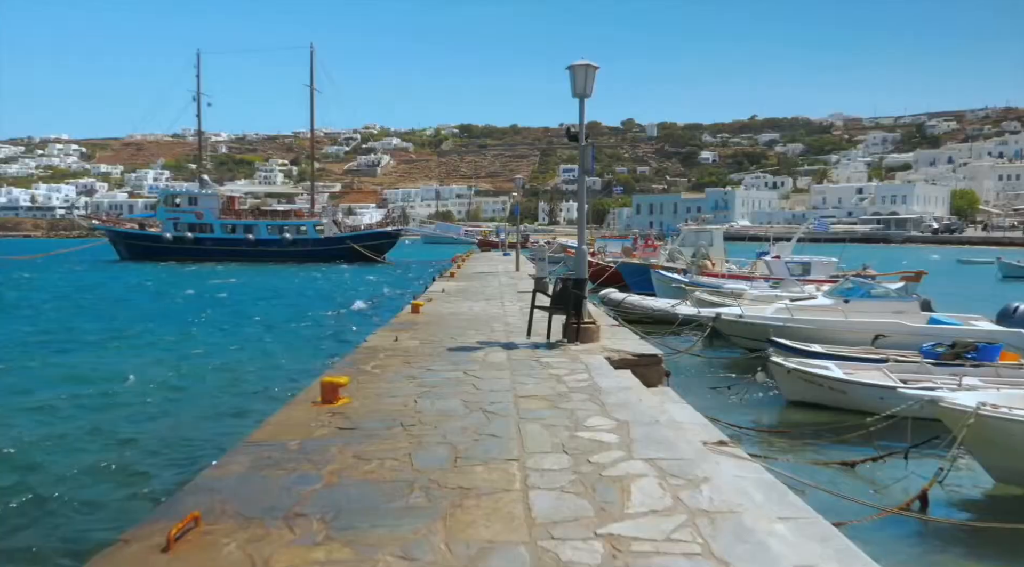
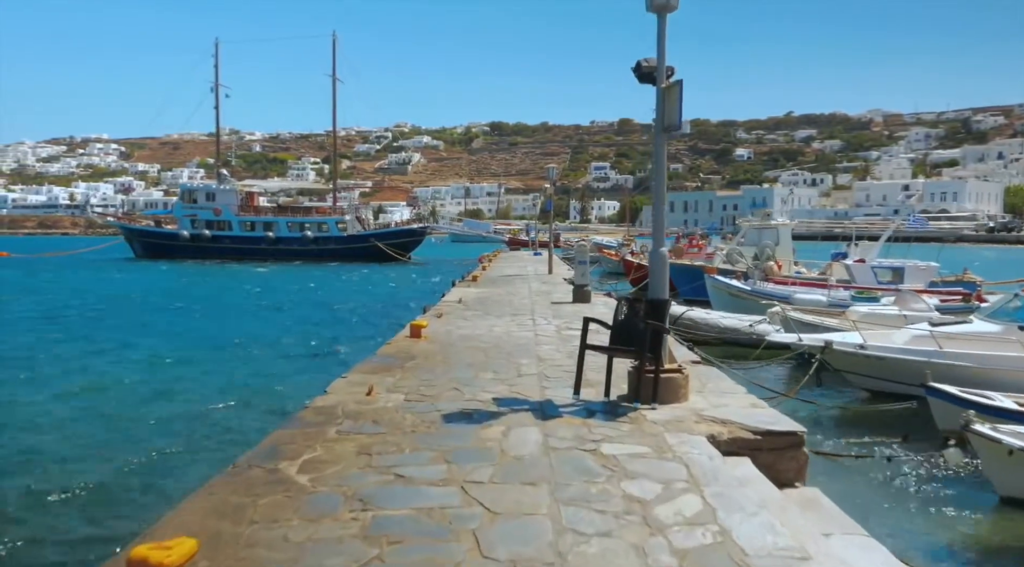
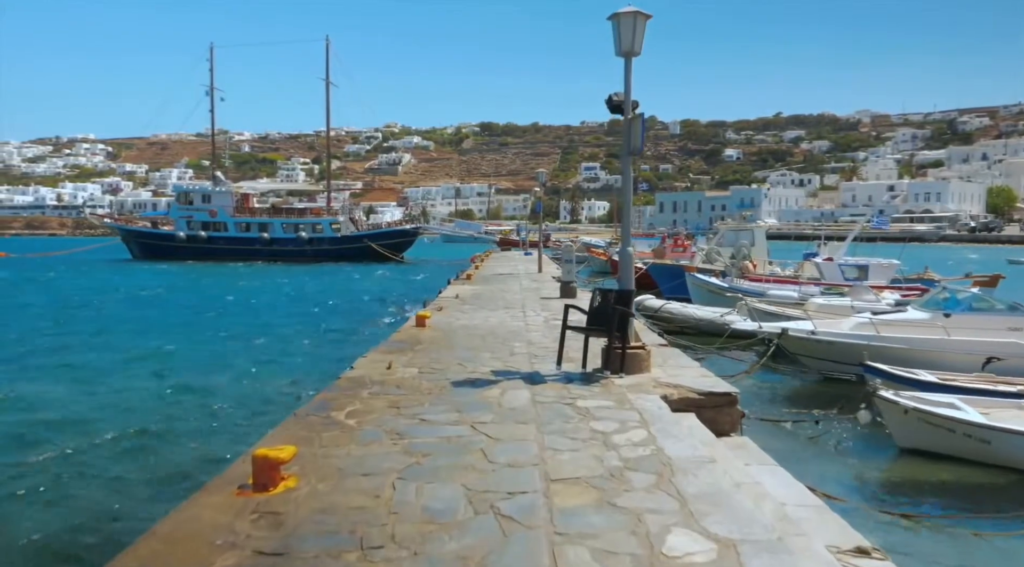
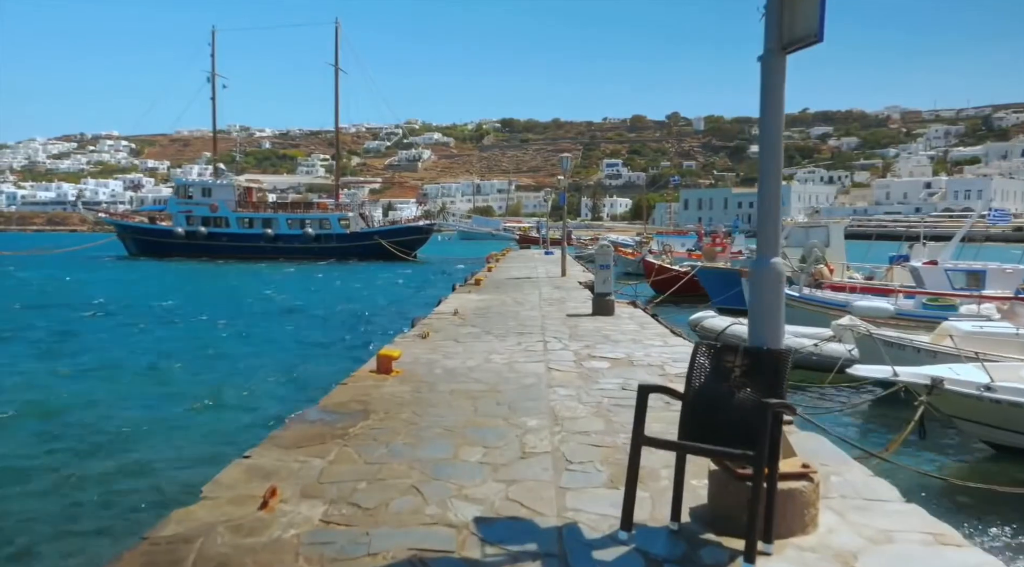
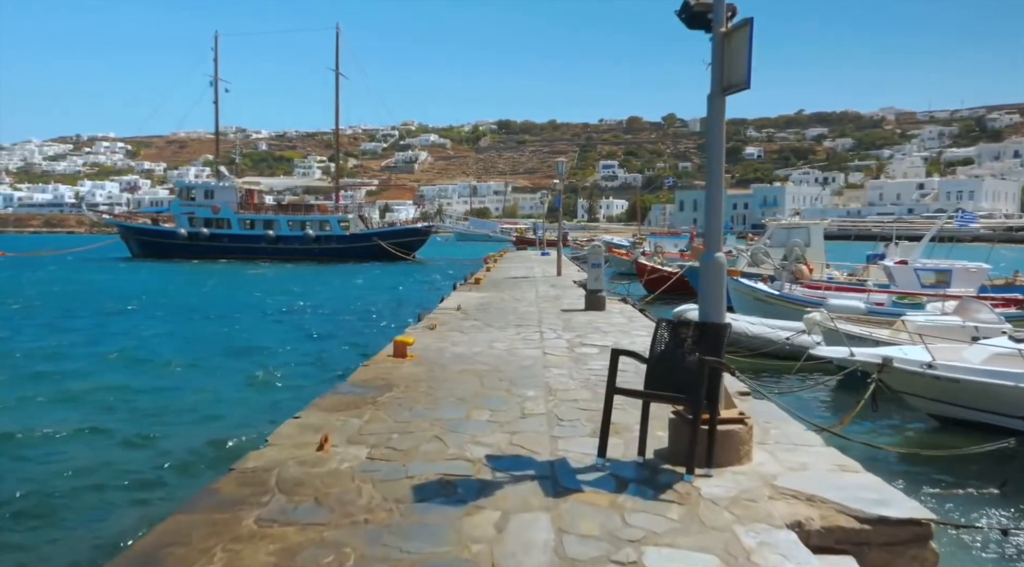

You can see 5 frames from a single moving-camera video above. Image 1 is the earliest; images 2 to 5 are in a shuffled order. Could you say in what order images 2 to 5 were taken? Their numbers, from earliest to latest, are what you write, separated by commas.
3, 2, 5, 4
